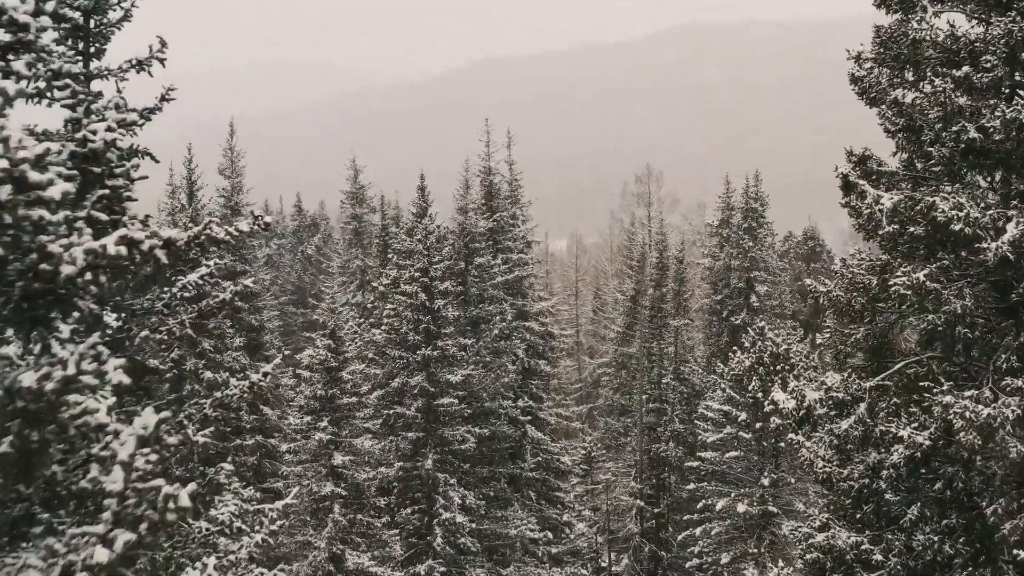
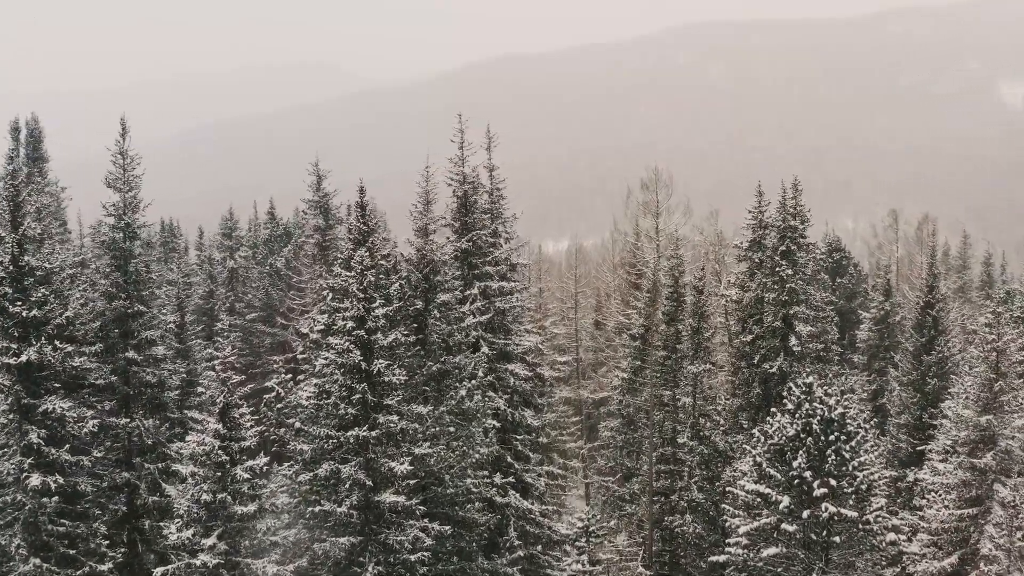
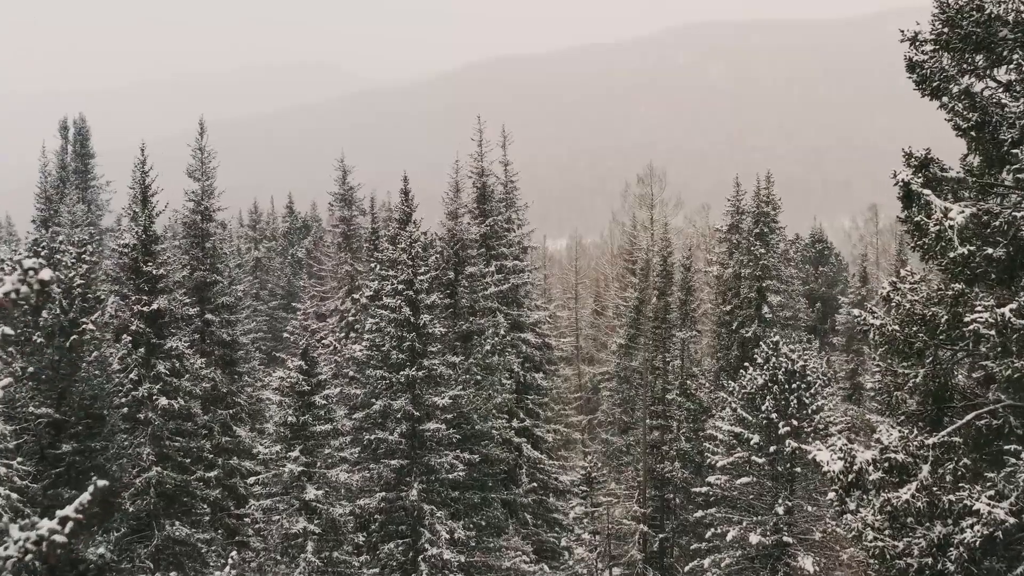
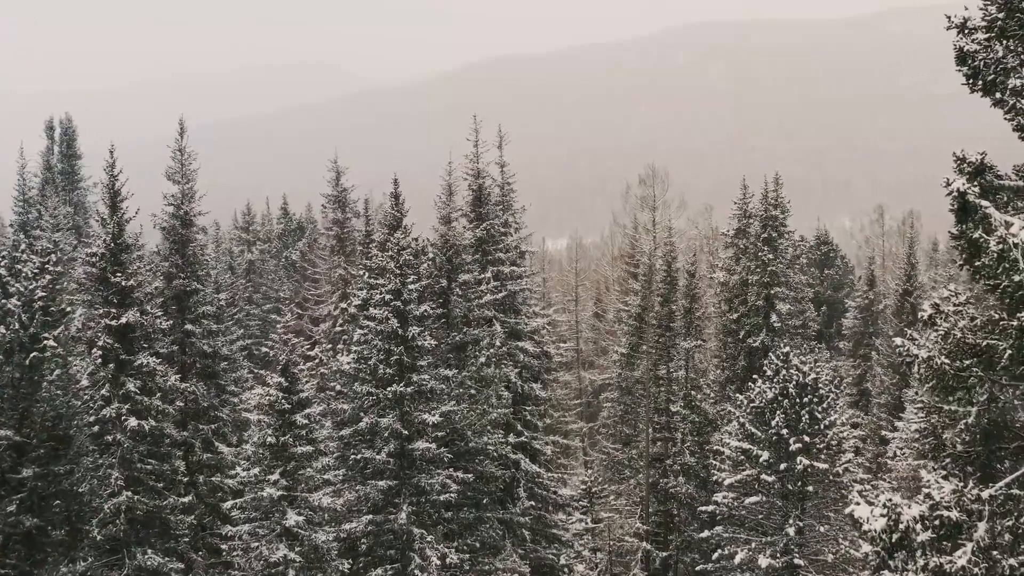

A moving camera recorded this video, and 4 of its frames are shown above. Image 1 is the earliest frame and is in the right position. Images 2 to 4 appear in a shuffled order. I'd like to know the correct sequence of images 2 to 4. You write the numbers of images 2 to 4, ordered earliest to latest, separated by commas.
3, 4, 2
